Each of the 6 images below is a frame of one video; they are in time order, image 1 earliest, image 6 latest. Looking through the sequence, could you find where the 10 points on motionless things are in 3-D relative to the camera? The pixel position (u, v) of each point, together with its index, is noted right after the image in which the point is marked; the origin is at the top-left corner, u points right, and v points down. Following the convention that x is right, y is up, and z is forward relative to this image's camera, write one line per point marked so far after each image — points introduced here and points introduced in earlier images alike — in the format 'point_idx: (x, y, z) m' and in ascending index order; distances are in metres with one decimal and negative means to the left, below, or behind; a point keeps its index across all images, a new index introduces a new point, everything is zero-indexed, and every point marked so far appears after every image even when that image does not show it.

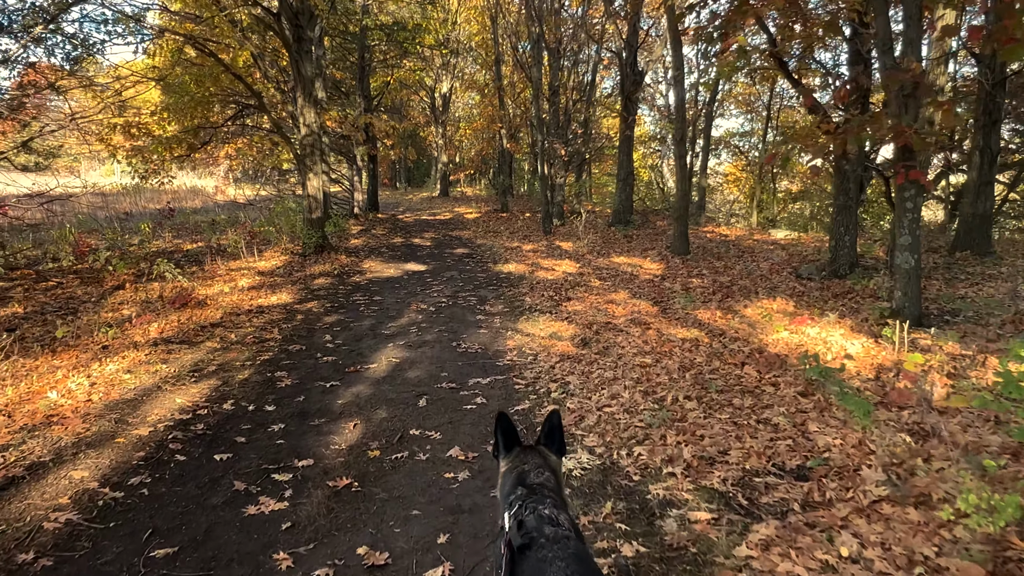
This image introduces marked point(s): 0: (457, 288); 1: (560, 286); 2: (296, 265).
0: (-1.0, 0.0, +12.3) m
1: (+0.8, 0.0, +11.6) m
2: (-4.5, +0.5, +15.0) m
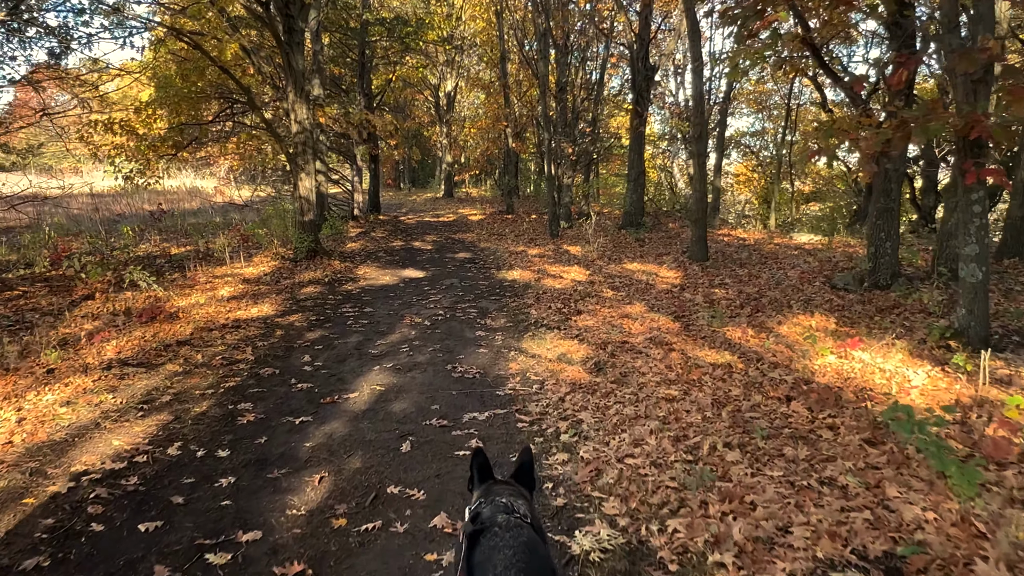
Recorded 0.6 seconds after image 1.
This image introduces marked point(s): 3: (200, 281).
0: (-0.9, -0.2, +11.2) m
1: (+0.8, -0.1, +10.6) m
2: (-4.4, +0.3, +14.0) m
3: (-5.4, +0.1, +12.4) m
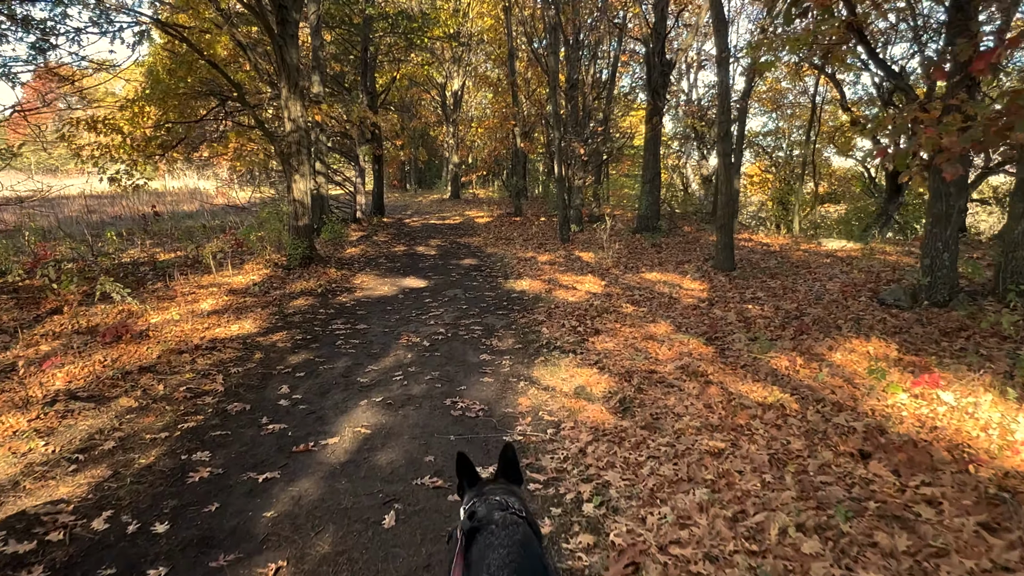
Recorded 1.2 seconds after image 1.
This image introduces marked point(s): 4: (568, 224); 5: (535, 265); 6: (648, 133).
0: (-0.8, -0.4, +10.2) m
1: (+1.0, -0.3, +9.5) m
2: (-4.3, +0.1, +13.0) m
3: (-5.3, -0.1, +11.4) m
4: (+1.4, +1.7, +18.6) m
5: (+0.5, +0.5, +15.0) m
6: (+3.8, +4.3, +19.9) m
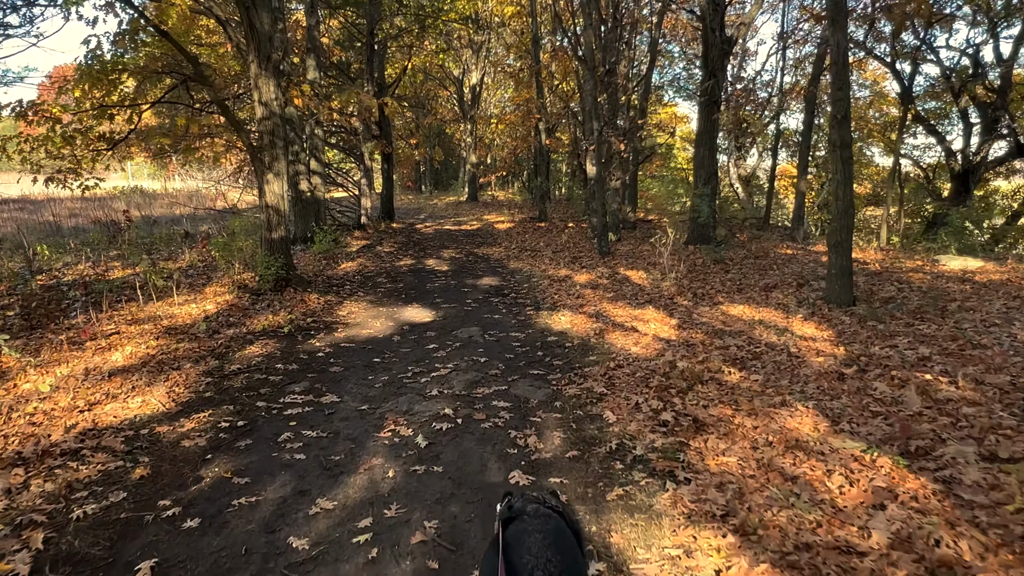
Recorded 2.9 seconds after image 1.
0: (-0.4, -0.8, +7.0) m
1: (+1.3, -0.8, +6.3) m
2: (-3.8, -0.3, +9.9) m
3: (-4.8, -0.5, +8.3) m
4: (+2.1, +1.2, +15.4) m
5: (+1.0, 0.0, +11.8) m
6: (+4.4, +3.8, +16.6) m
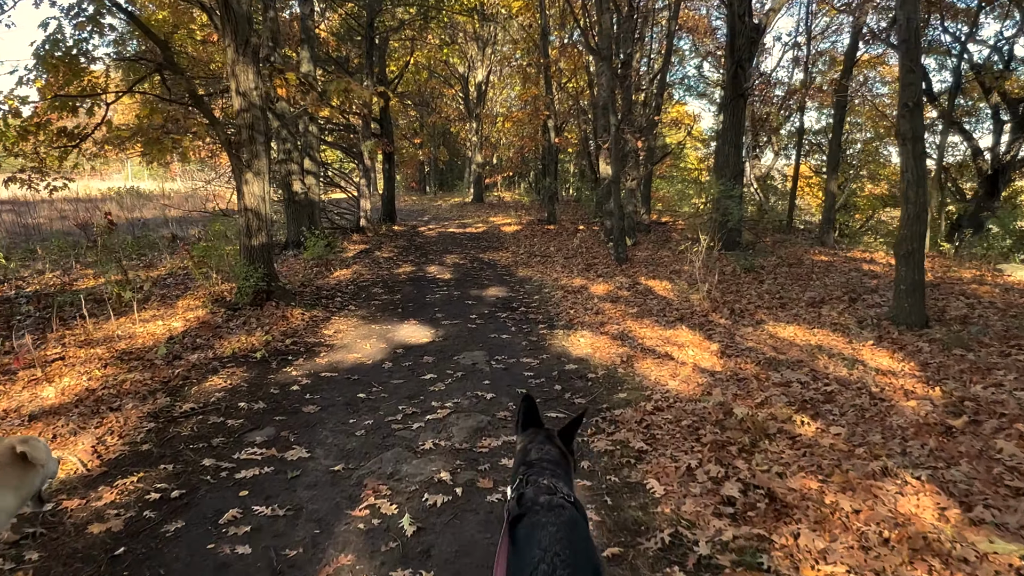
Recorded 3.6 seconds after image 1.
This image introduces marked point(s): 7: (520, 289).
0: (-0.3, -1.0, +5.7) m
1: (+1.4, -1.0, +5.0) m
2: (-3.7, -0.5, +8.6) m
3: (-4.7, -0.7, +7.1) m
4: (+2.2, +1.0, +14.1) m
5: (+1.2, -0.2, +10.5) m
6: (+4.6, +3.6, +15.2) m
7: (+0.1, 0.0, +12.4) m
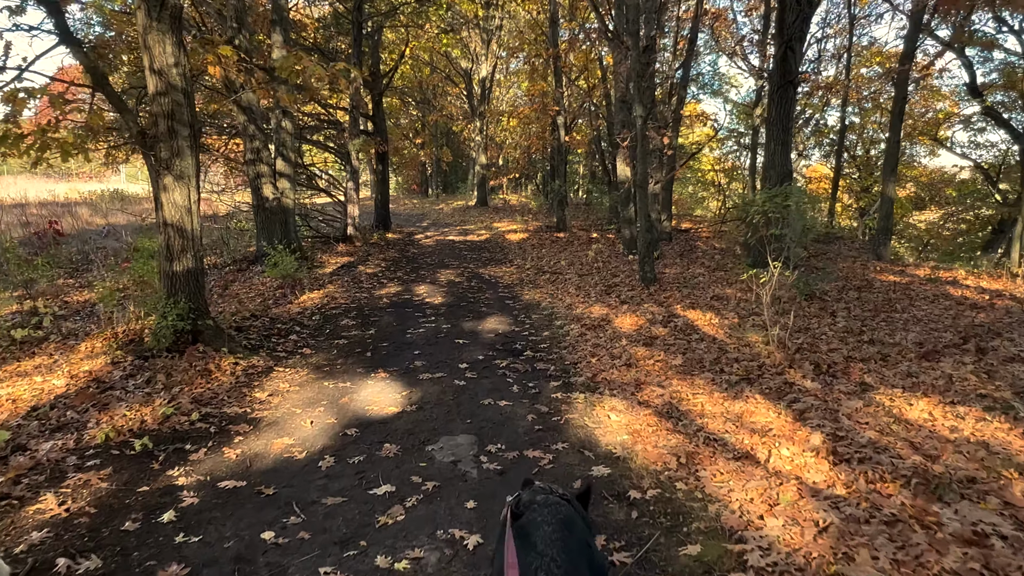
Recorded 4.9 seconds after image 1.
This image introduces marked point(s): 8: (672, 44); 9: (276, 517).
0: (-0.3, -1.4, +3.3) m
1: (+1.4, -1.4, +2.5) m
2: (-3.7, -0.9, +6.2) m
3: (-4.7, -1.1, +4.7) m
4: (+2.3, +0.5, +11.6) m
5: (+1.2, -0.6, +8.0) m
6: (+4.7, +3.1, +12.8) m
7: (+0.2, -0.4, +10.0) m
8: (+4.4, +6.7, +19.5) m
9: (-1.4, -1.3, +4.3) m
